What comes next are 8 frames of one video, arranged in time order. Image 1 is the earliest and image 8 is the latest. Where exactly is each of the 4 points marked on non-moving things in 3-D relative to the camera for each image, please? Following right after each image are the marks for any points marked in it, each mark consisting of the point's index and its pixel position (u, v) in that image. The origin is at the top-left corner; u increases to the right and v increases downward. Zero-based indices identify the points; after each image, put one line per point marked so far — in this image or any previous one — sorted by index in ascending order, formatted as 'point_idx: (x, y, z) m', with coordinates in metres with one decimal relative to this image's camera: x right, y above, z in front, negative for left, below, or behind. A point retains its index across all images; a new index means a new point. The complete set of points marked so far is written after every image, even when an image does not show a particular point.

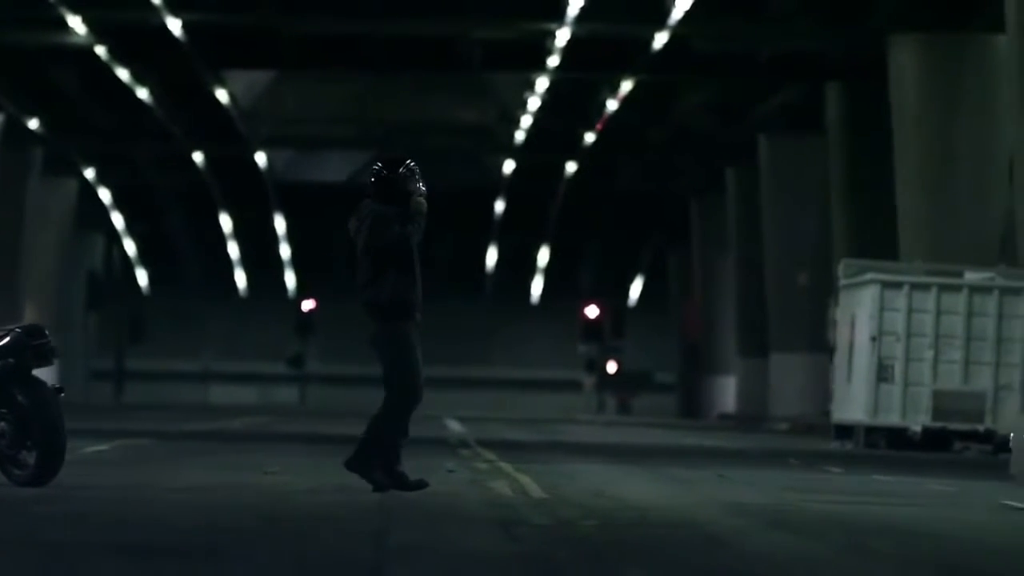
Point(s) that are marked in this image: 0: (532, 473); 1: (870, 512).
0: (+0.1, -1.6, +17.3) m
1: (+2.4, -1.5, +13.5) m
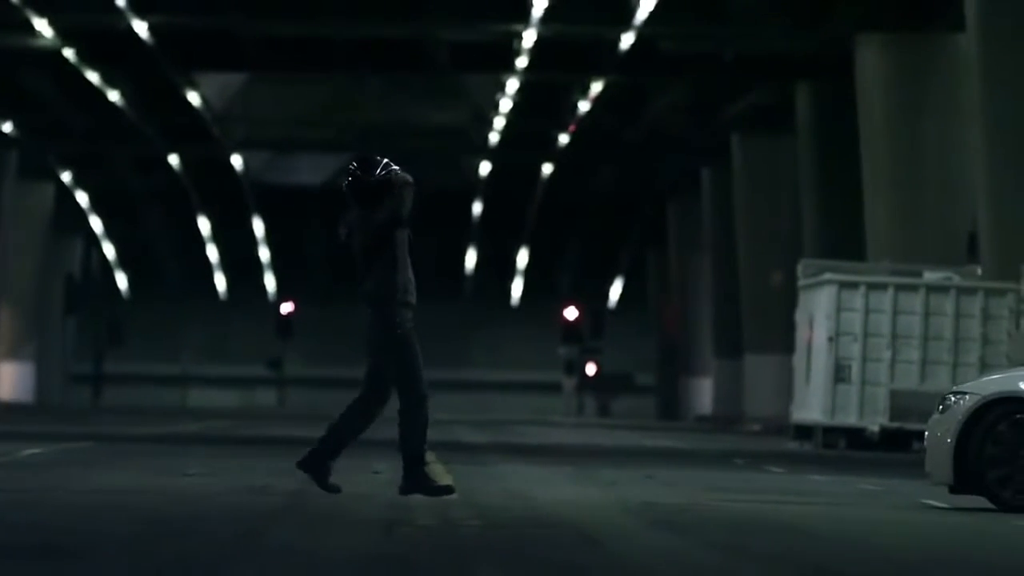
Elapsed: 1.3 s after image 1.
0: (-0.6, -1.6, +17.3) m
1: (+1.8, -1.5, +13.5) m
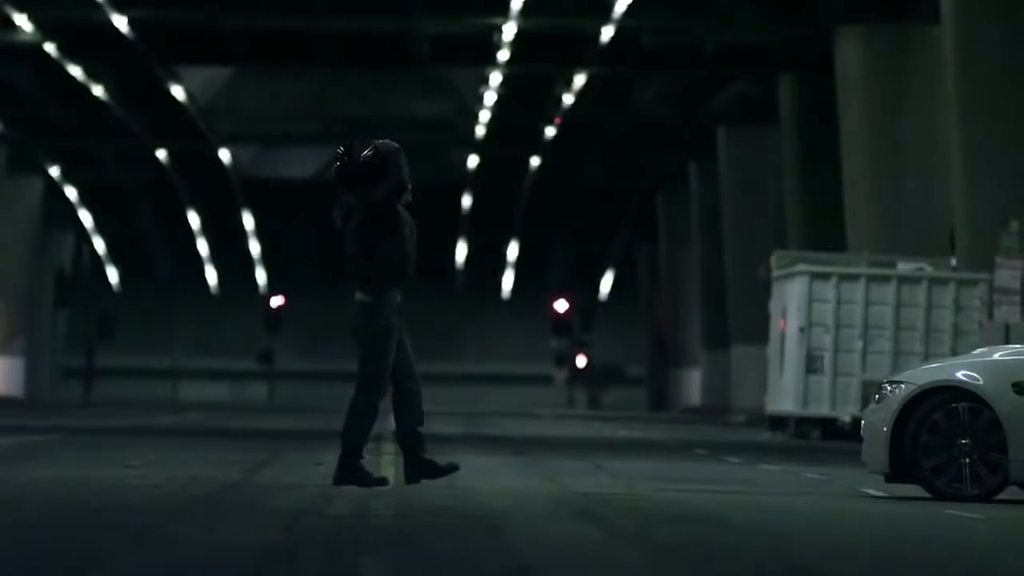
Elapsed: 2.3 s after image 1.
0: (-1.0, -1.5, +17.3) m
1: (+1.3, -1.4, +13.5) m
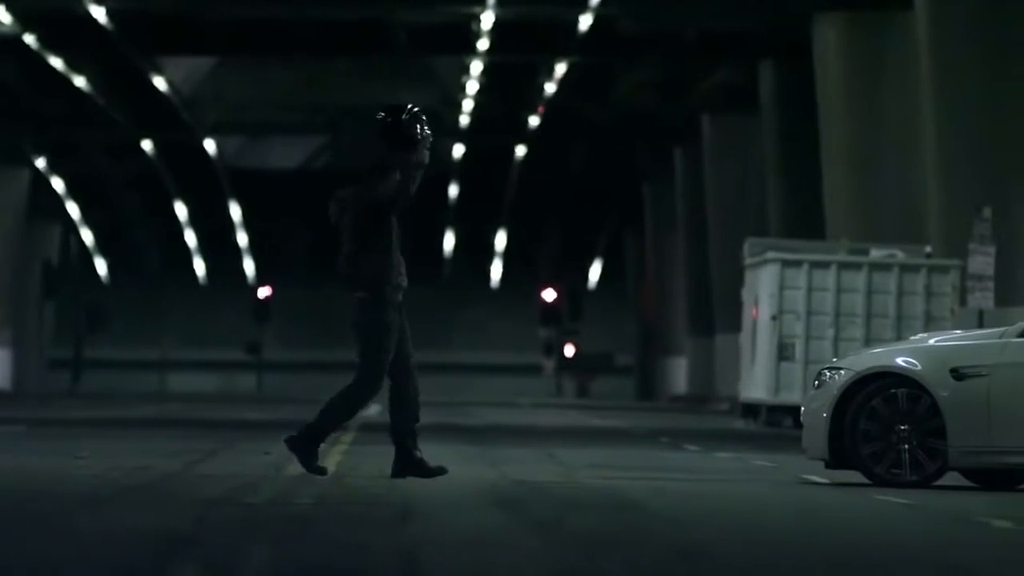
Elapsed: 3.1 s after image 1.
0: (-1.4, -1.4, +17.3) m
1: (+0.9, -1.3, +13.5) m
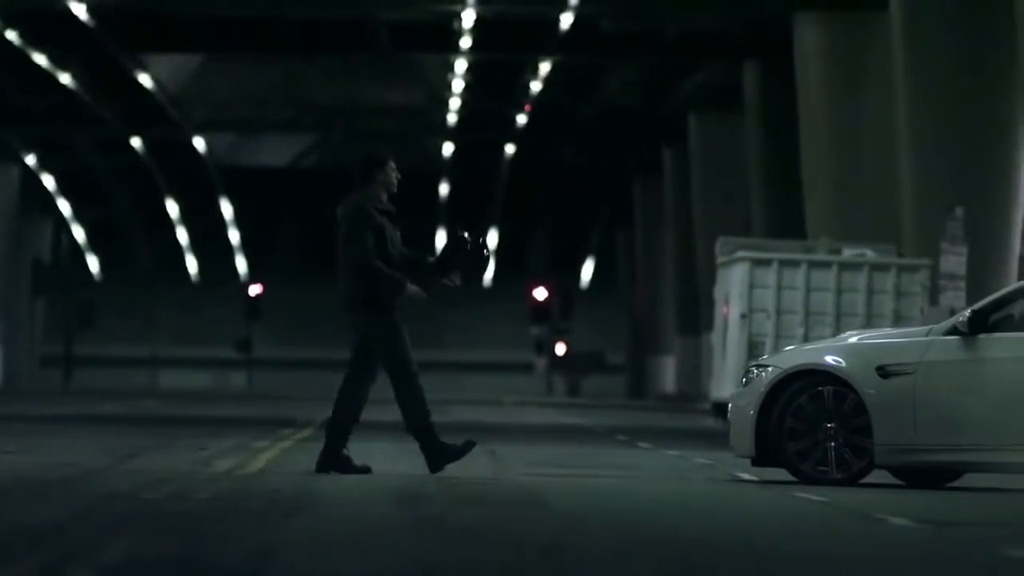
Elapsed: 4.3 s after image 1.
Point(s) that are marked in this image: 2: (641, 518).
0: (-1.9, -1.4, +17.3) m
1: (+0.3, -1.3, +13.5) m
2: (+0.7, -1.3, +11.0) m
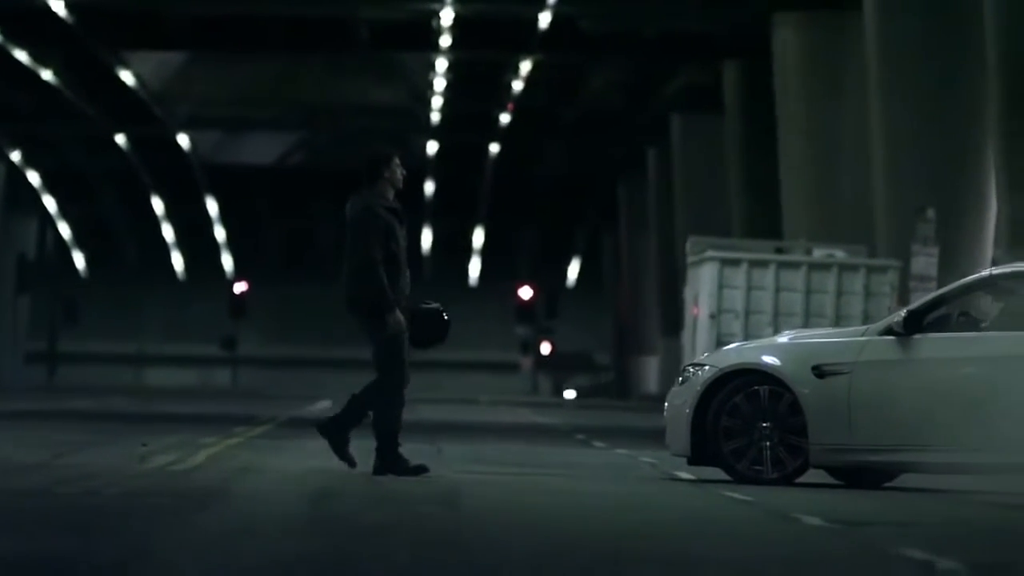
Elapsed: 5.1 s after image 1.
0: (-2.4, -1.3, +17.3) m
1: (-0.1, -1.3, +13.5) m
2: (+0.3, -1.3, +11.0) m
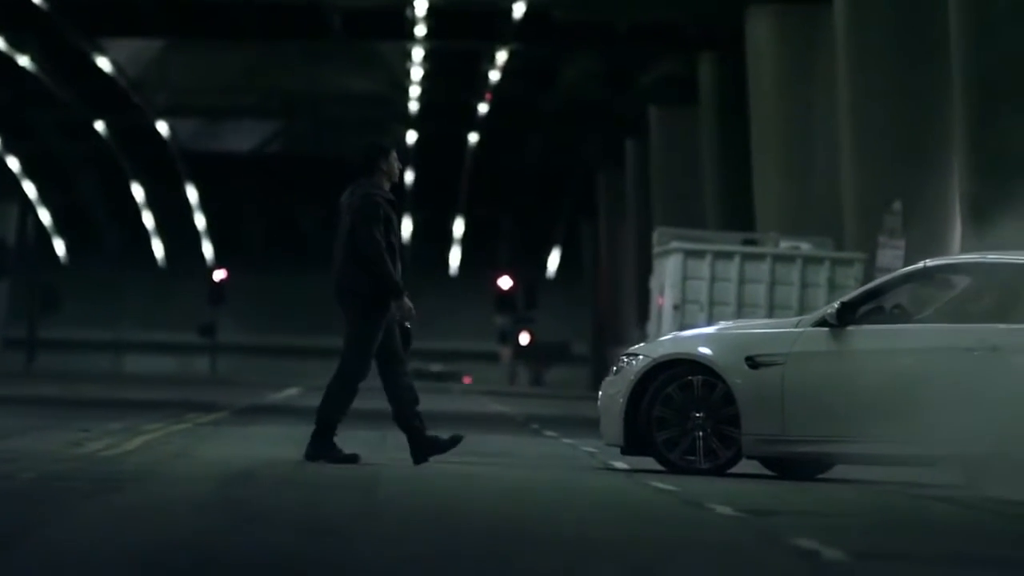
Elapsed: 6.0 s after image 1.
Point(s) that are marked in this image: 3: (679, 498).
0: (-2.9, -1.2, +17.3) m
1: (-0.6, -1.2, +13.5) m
2: (-0.2, -1.2, +11.1) m
3: (+0.9, -1.2, +11.9) m
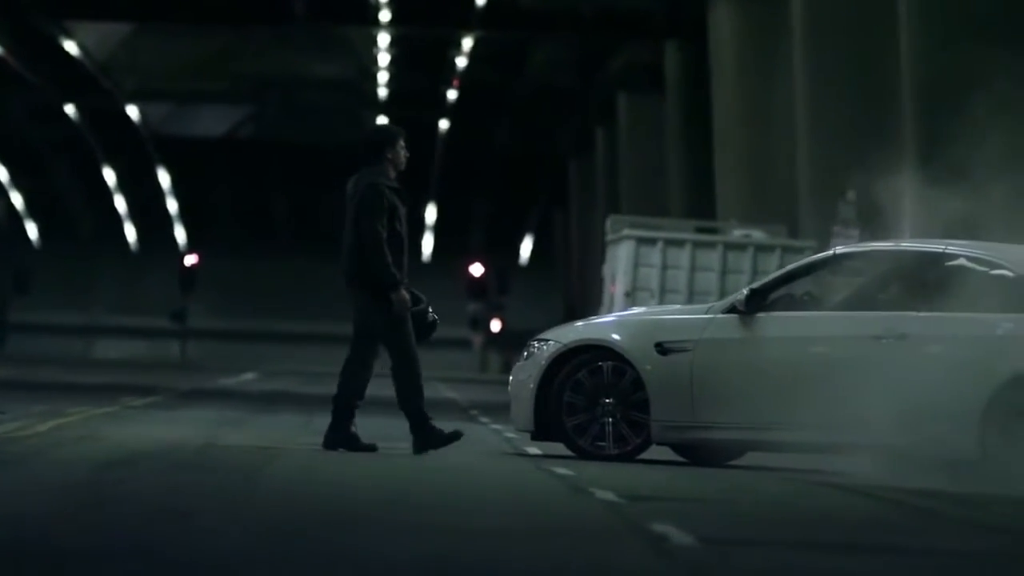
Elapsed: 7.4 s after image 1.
0: (-3.6, -1.1, +17.3) m
1: (-1.2, -1.1, +13.5) m
2: (-0.8, -1.1, +11.1) m
3: (+0.3, -1.1, +11.9) m
